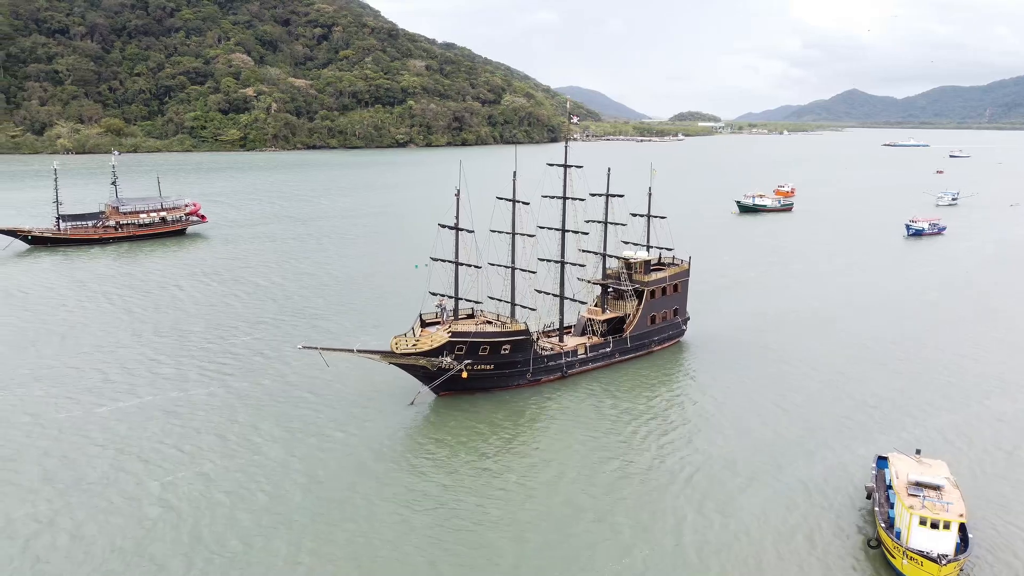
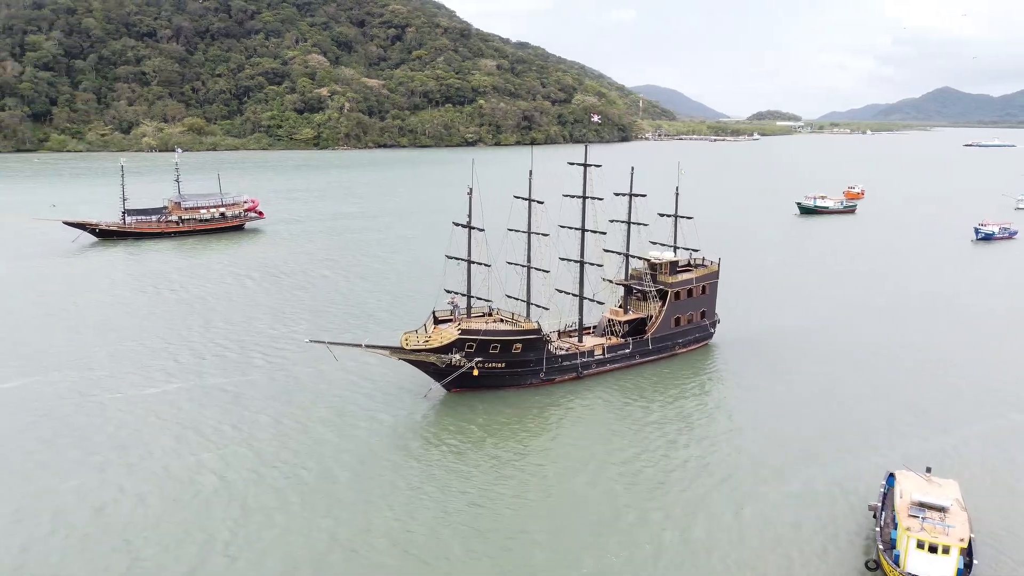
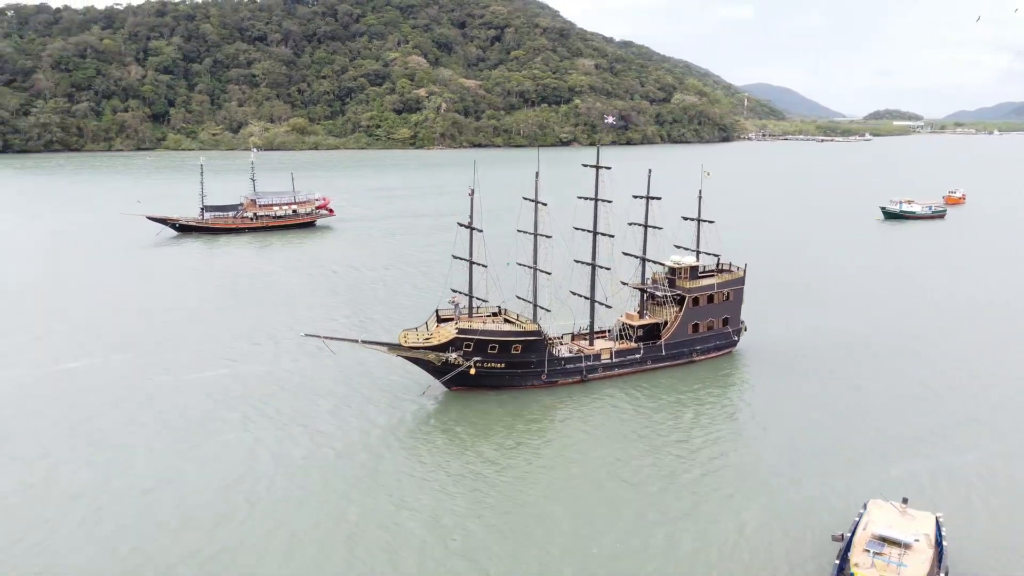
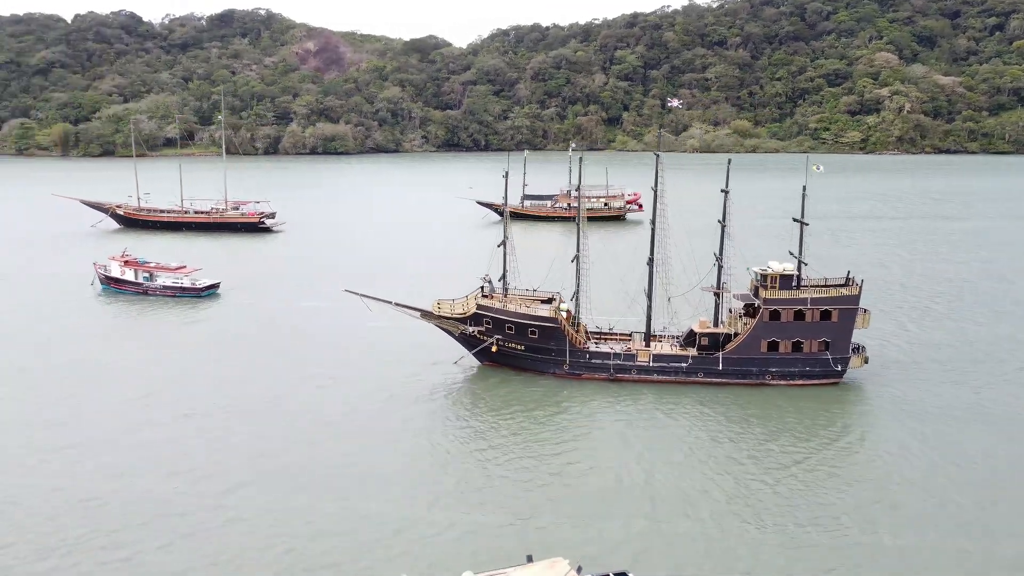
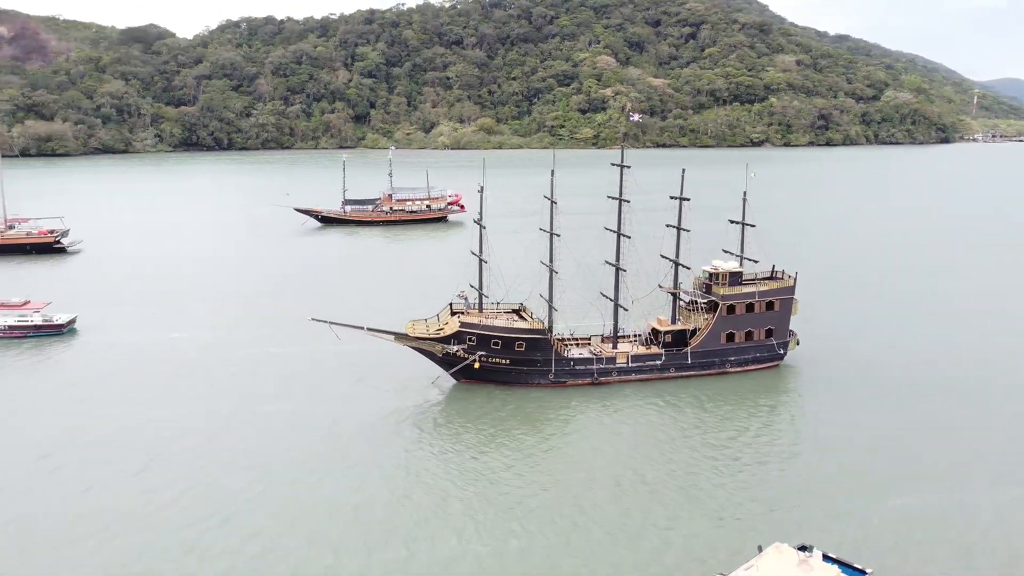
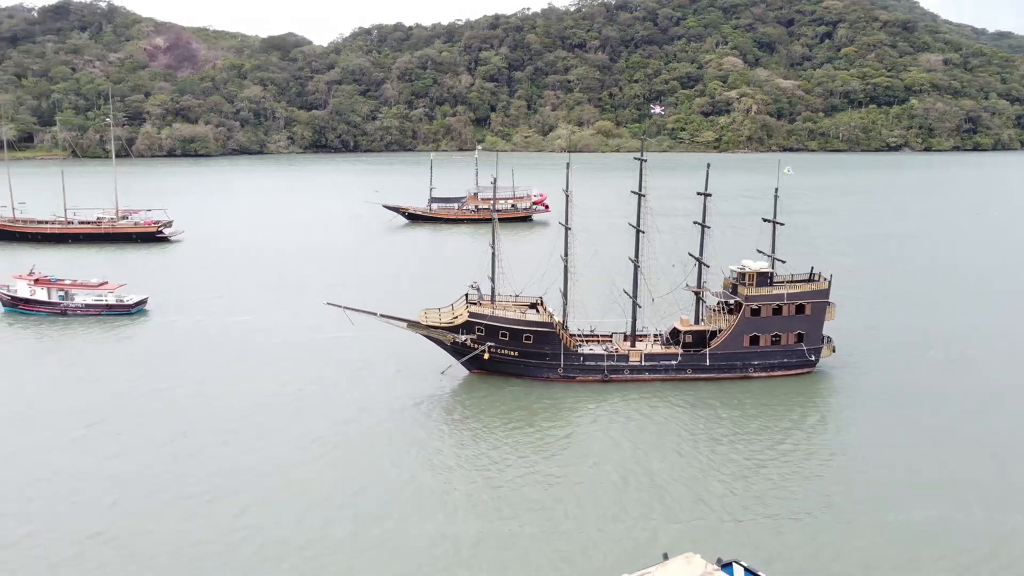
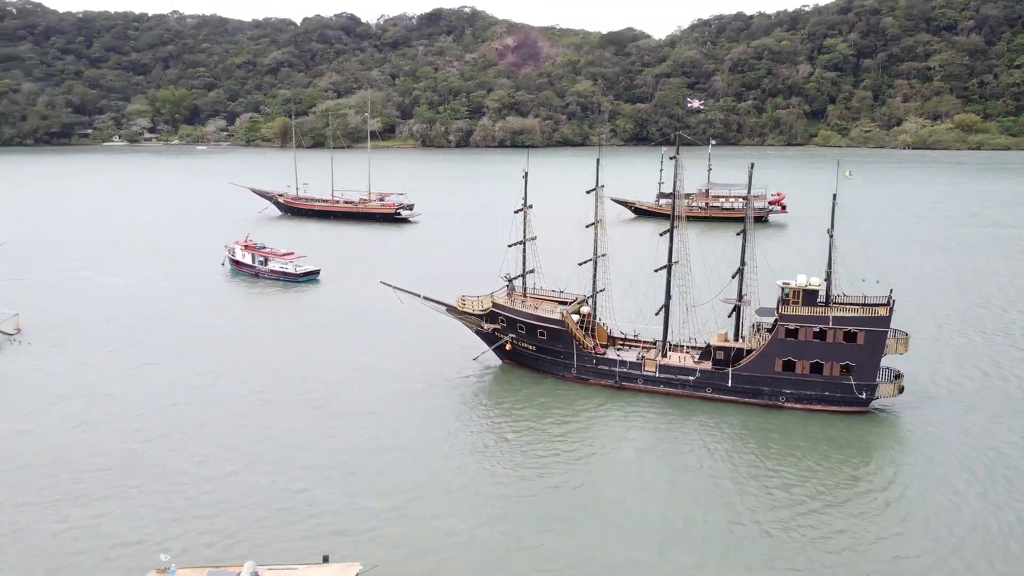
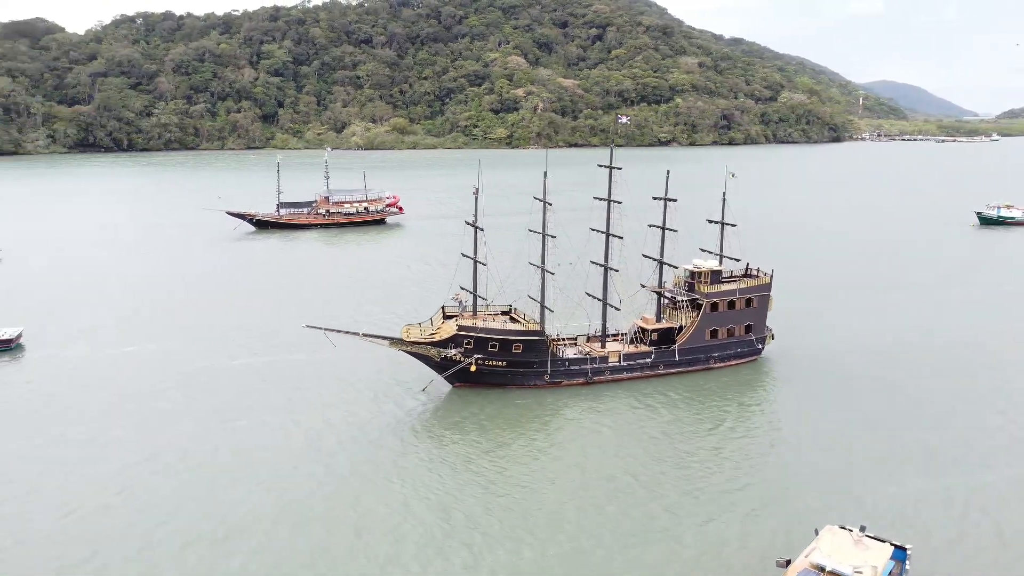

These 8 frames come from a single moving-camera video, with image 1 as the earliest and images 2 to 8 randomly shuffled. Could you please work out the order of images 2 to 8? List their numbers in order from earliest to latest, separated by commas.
2, 3, 8, 5, 6, 4, 7
